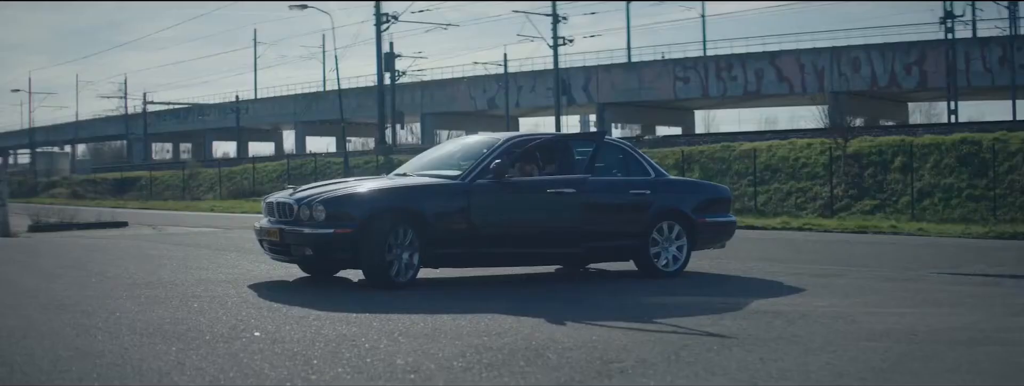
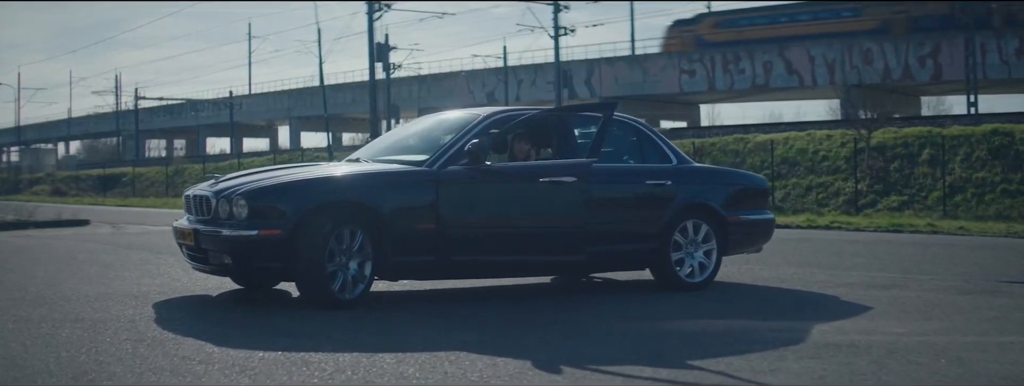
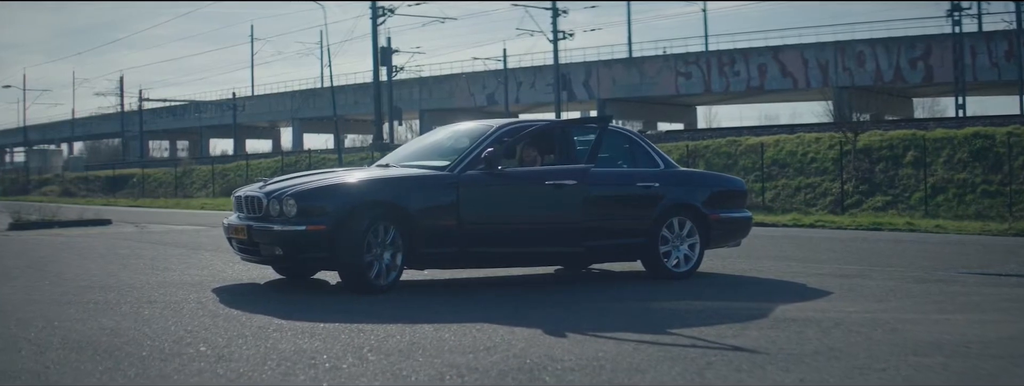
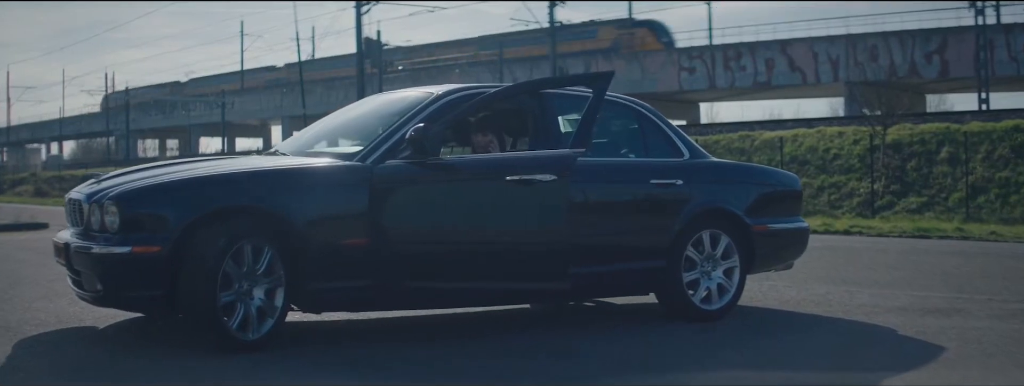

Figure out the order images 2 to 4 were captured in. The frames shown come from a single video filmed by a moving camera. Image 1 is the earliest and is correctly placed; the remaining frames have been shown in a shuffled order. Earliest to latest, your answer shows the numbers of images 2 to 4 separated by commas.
3, 2, 4
